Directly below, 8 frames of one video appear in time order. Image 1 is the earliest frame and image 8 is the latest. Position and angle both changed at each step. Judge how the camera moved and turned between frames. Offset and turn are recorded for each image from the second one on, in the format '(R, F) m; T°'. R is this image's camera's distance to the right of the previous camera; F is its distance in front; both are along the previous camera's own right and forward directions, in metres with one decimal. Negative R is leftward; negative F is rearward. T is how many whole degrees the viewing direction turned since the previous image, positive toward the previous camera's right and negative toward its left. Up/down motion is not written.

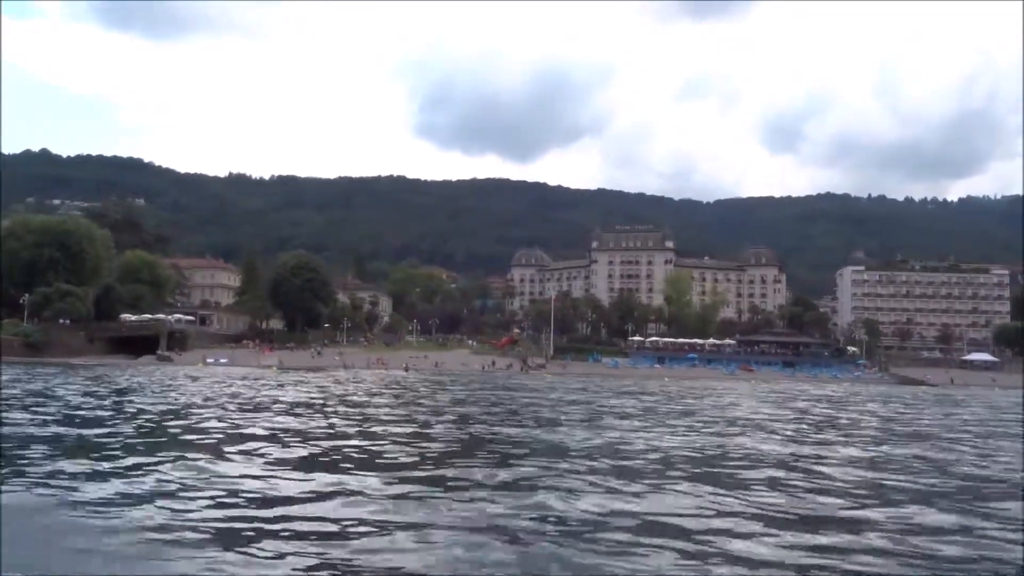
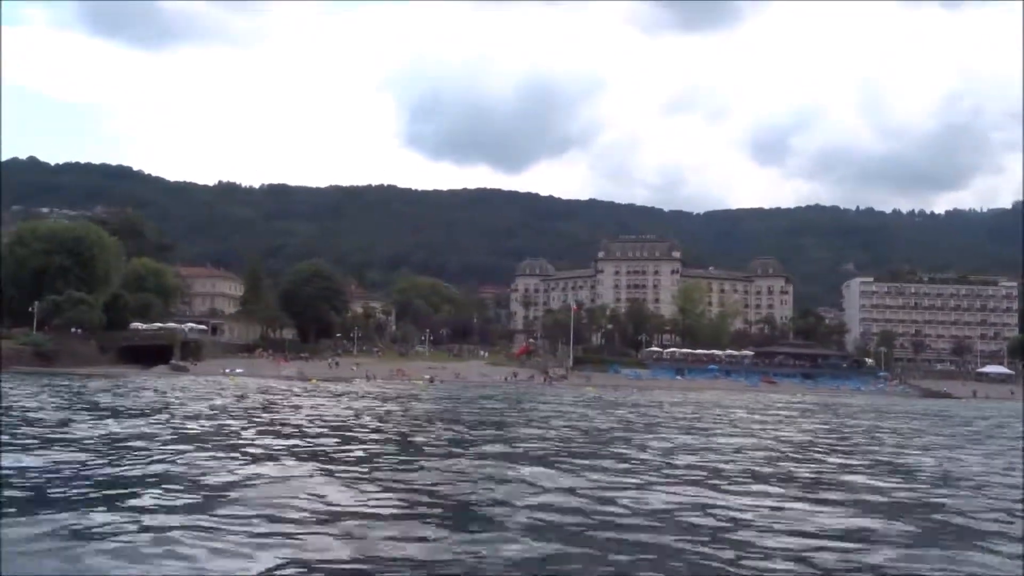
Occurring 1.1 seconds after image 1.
(-1.8, +1.0) m; +1°
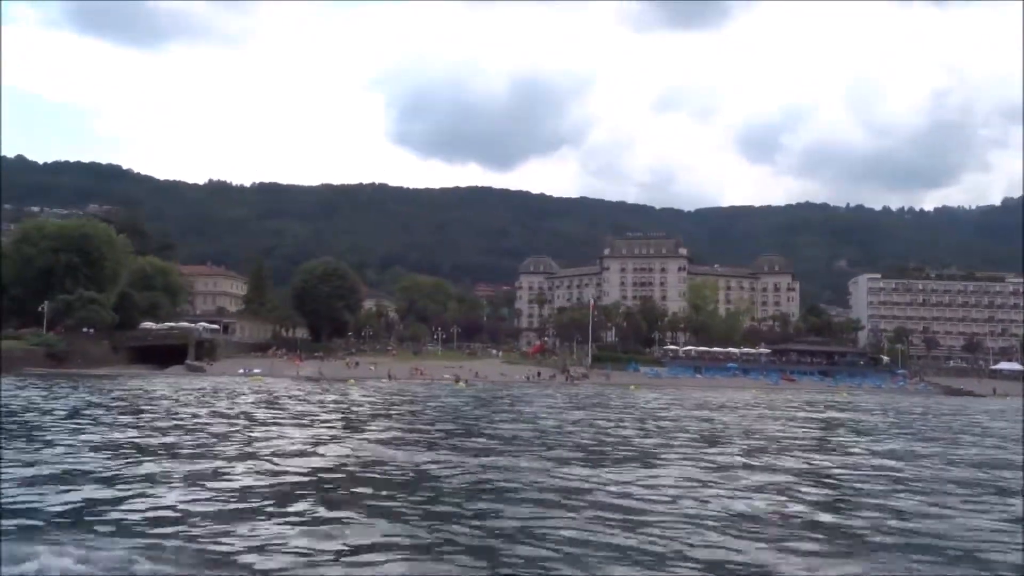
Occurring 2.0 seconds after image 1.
(-1.6, +0.9) m; +1°
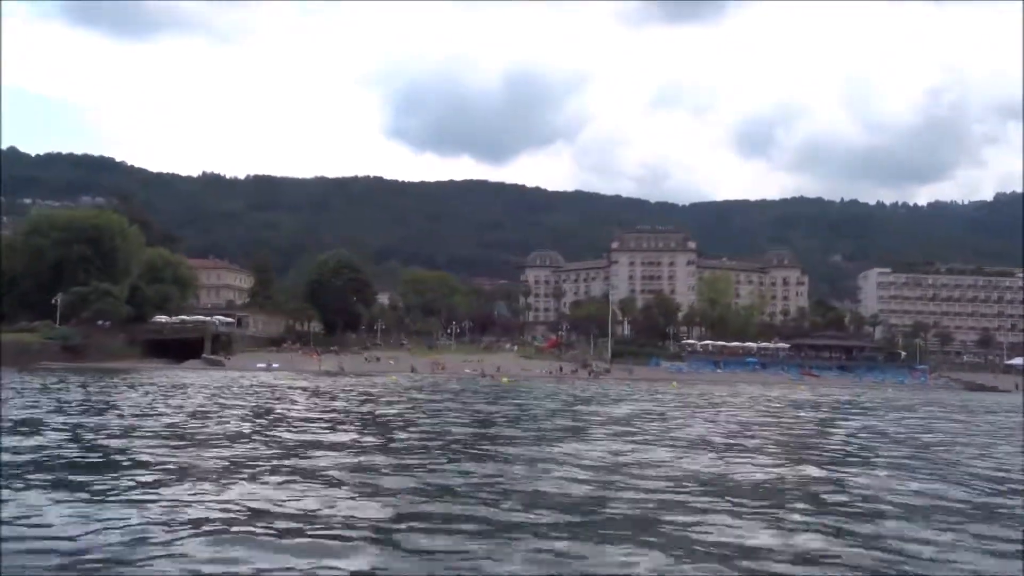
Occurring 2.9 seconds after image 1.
(-1.5, +0.8) m; 0°
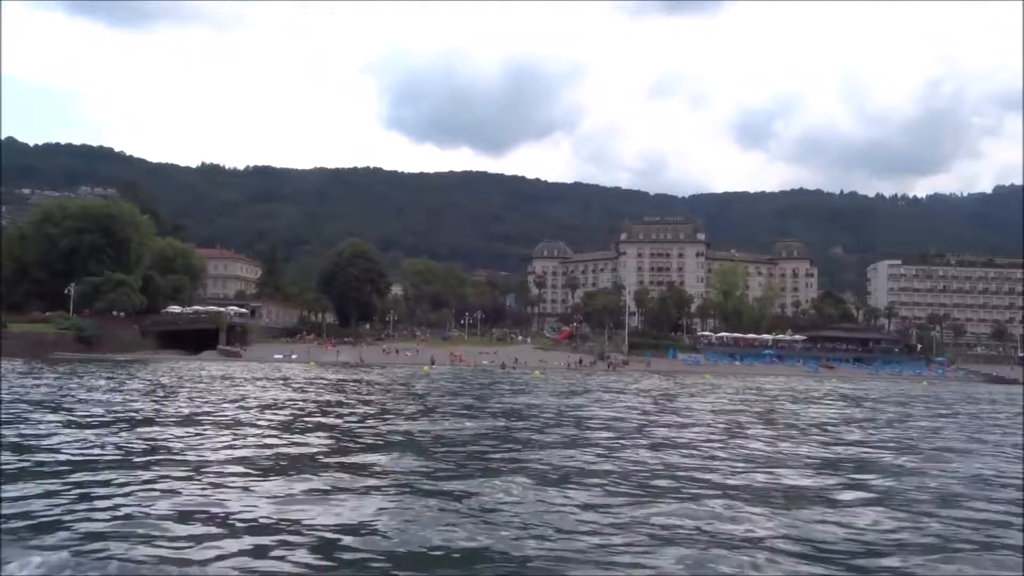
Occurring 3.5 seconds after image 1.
(-1.0, +0.6) m; 0°
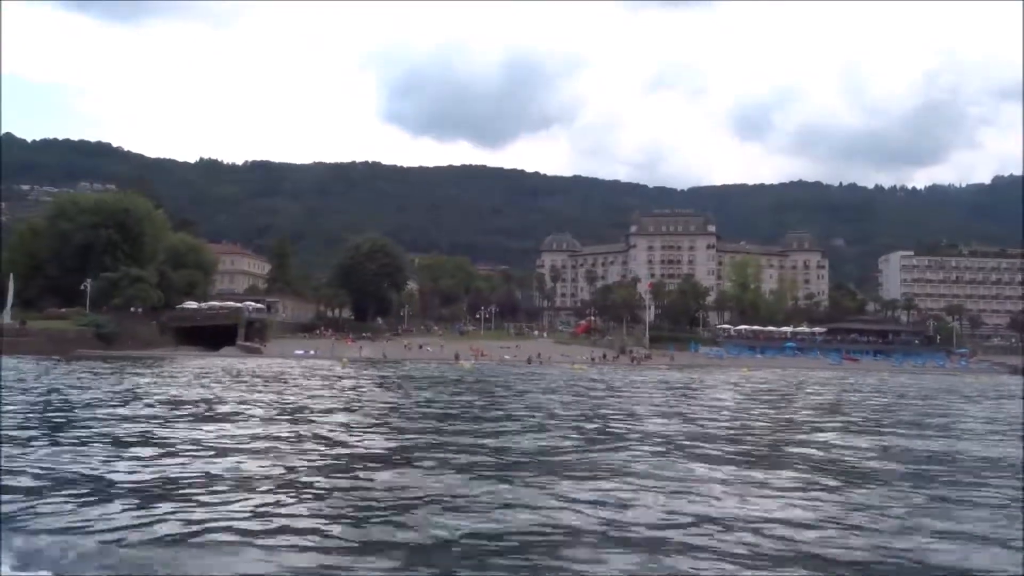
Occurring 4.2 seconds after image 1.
(-1.2, +0.6) m; 0°
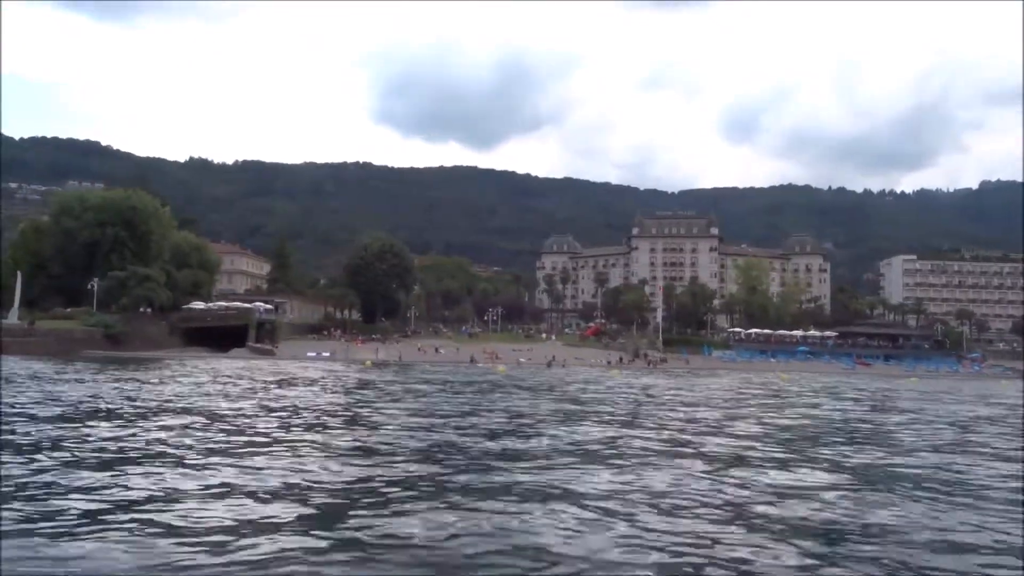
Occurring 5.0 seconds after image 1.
(-1.3, +0.7) m; +1°
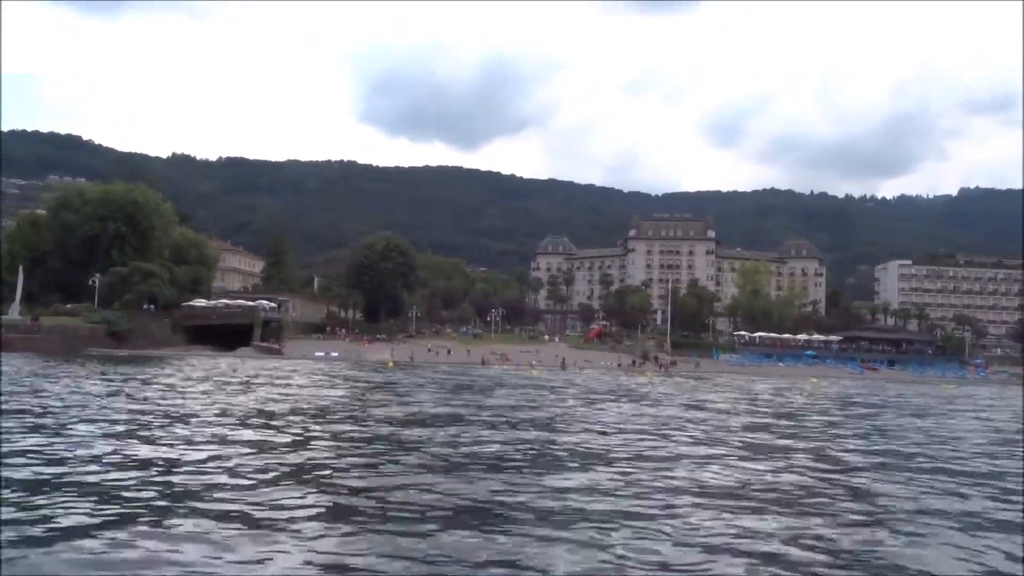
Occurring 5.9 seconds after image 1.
(-1.4, +0.7) m; +1°
